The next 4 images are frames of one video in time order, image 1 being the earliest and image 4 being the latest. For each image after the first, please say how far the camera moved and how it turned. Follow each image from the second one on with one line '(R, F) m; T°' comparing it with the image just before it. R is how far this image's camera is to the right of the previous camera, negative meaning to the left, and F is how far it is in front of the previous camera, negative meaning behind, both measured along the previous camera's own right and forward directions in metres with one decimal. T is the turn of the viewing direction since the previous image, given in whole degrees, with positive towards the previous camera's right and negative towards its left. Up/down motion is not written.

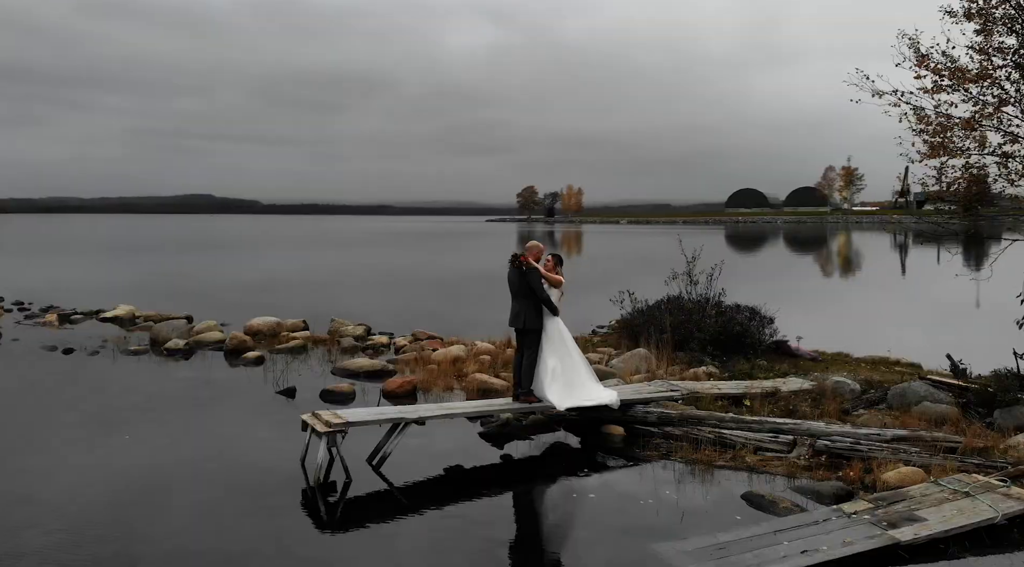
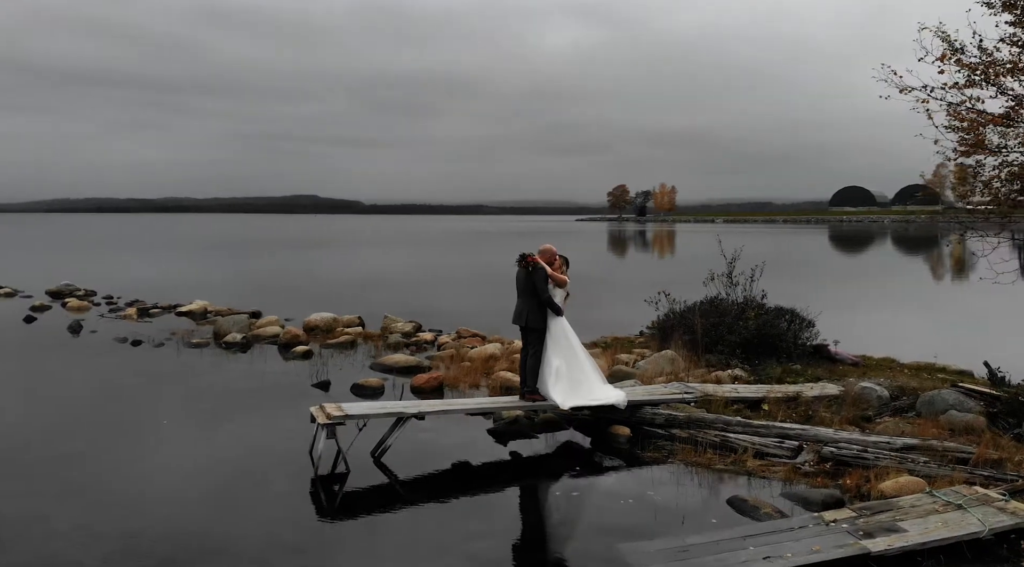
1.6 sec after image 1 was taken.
(+1.3, -0.1) m; -6°
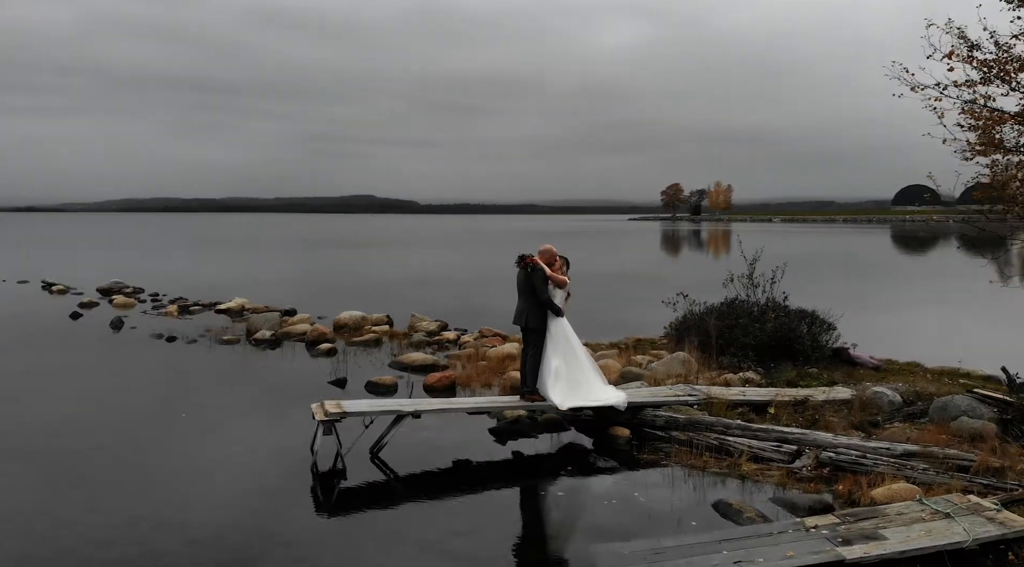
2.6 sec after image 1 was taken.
(+0.8, -0.1) m; -4°
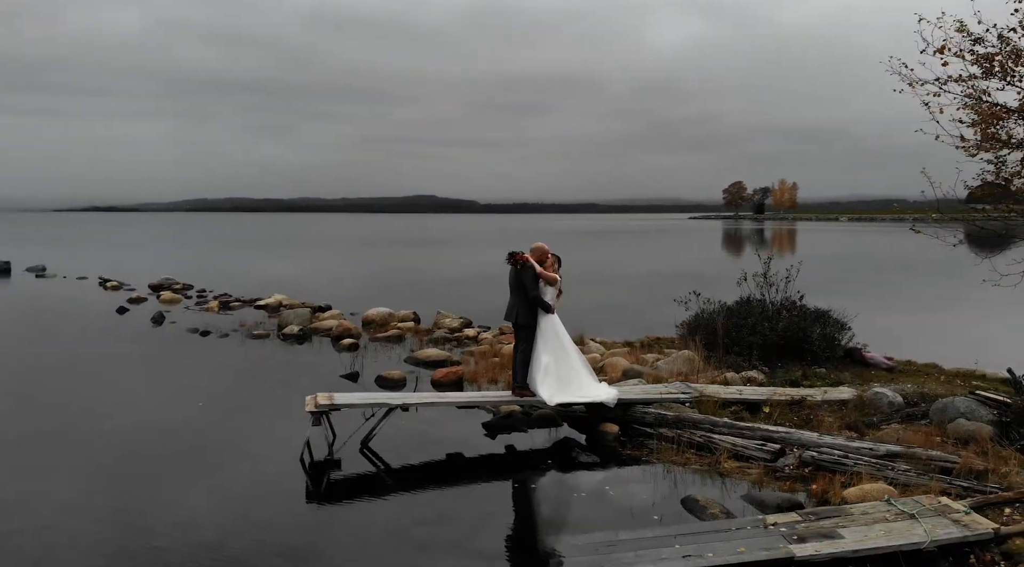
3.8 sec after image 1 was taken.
(+1.1, -0.2) m; -4°
